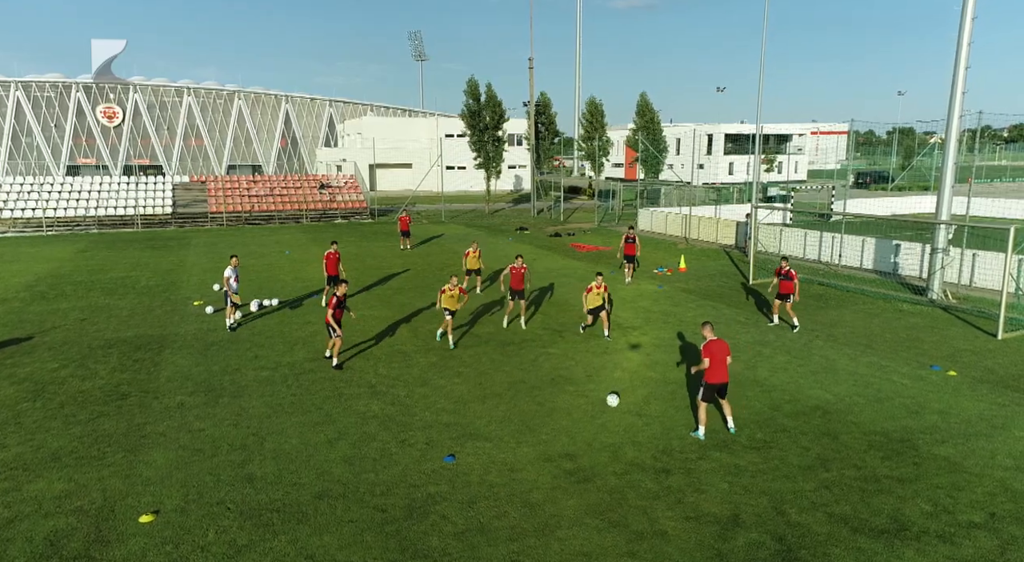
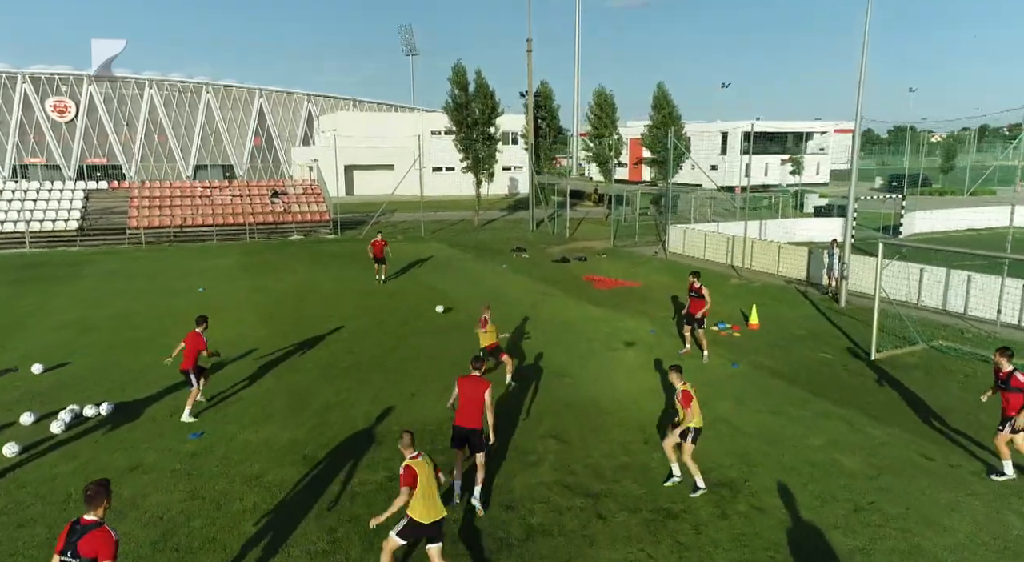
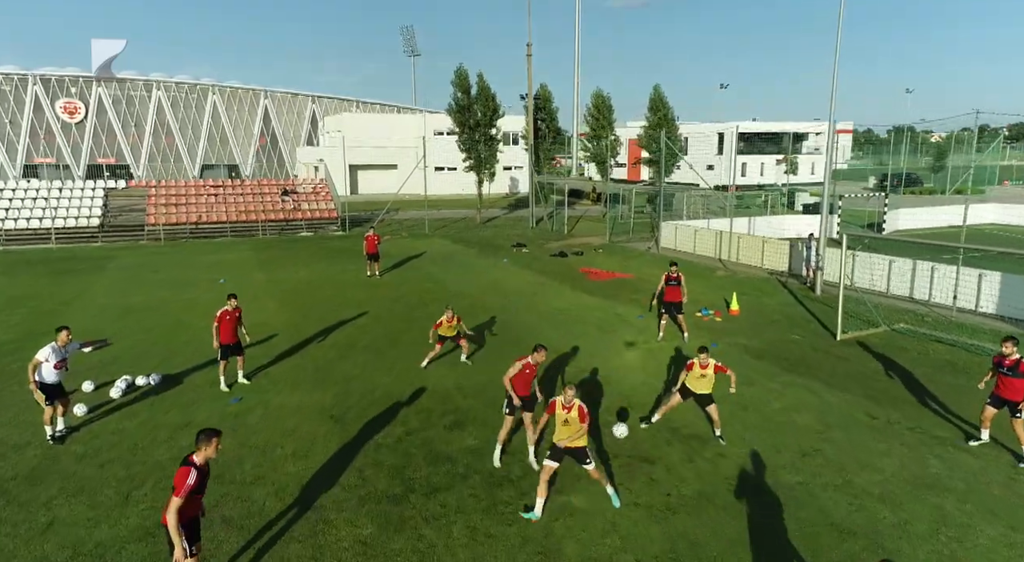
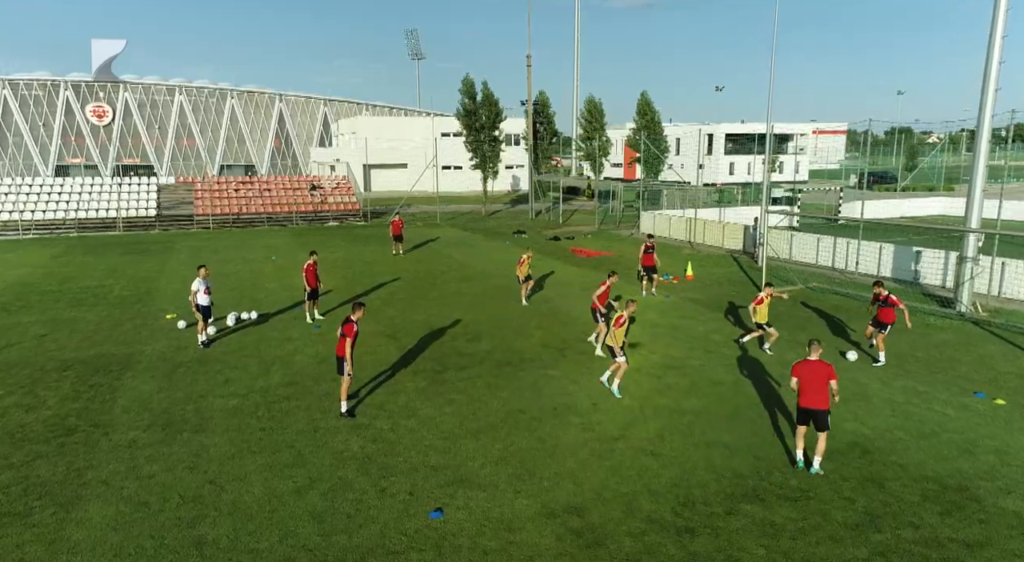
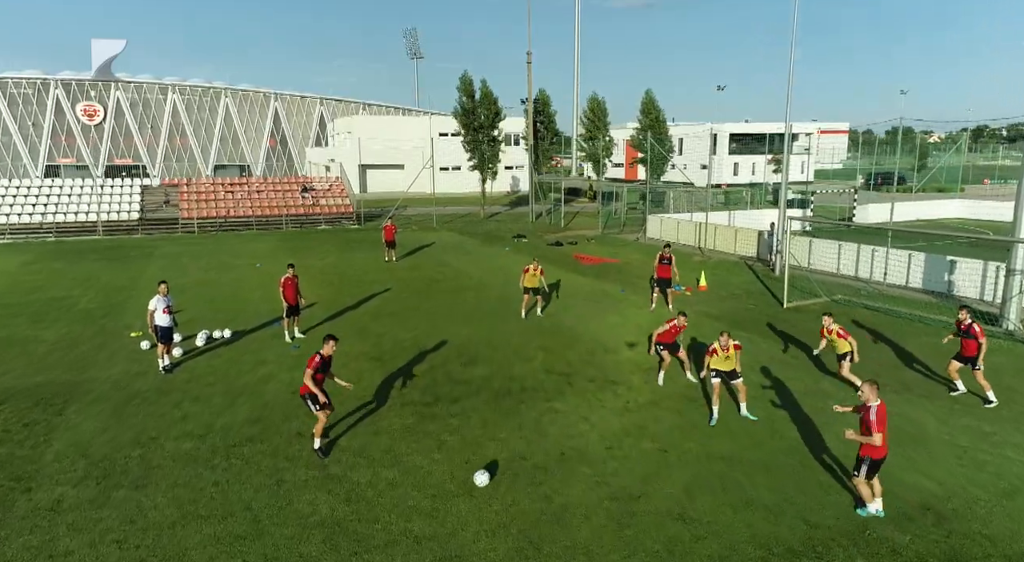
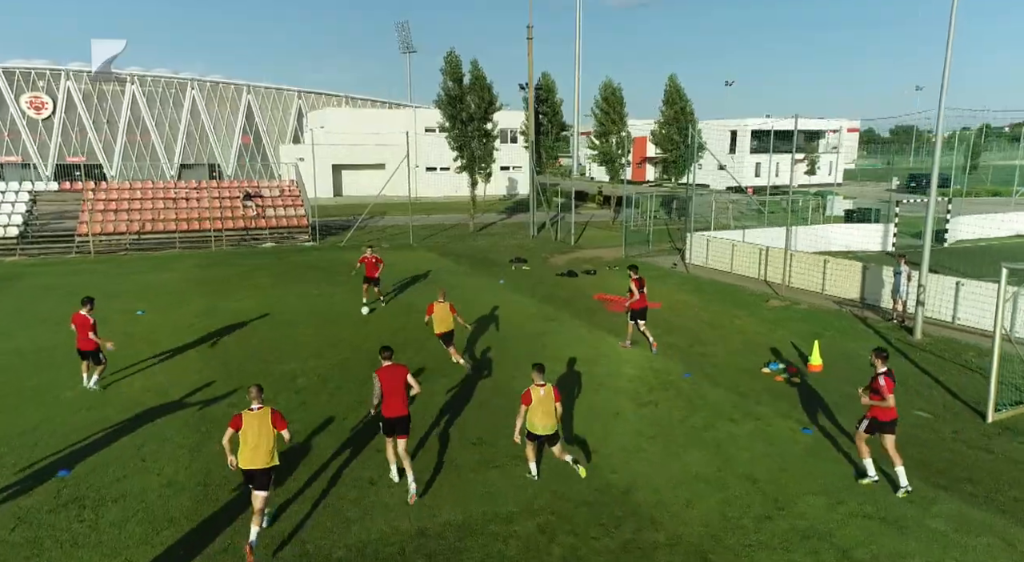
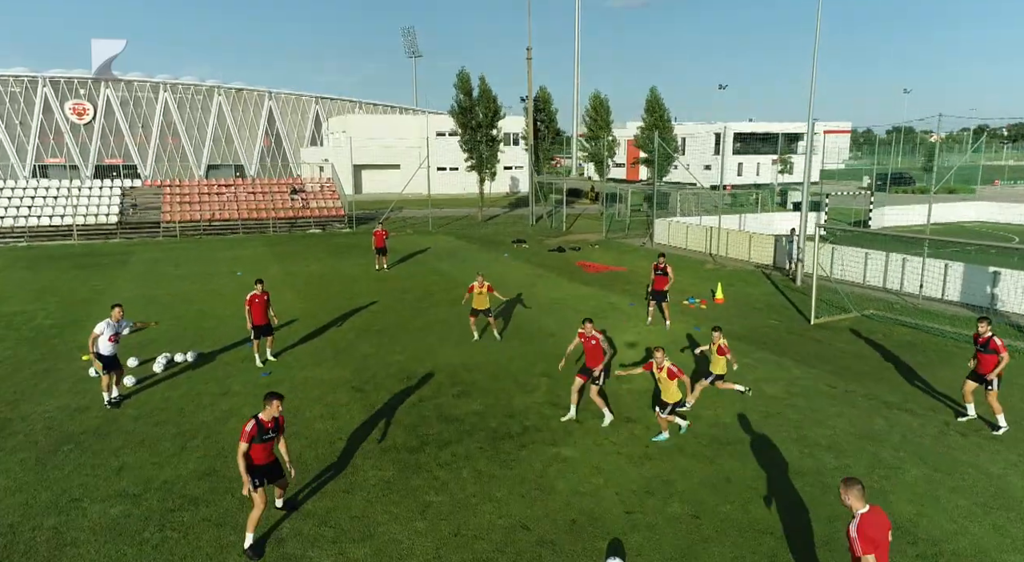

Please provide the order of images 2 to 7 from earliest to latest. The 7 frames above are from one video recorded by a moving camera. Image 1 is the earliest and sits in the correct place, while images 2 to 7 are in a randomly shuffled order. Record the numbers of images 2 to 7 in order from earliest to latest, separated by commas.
4, 5, 7, 3, 2, 6
